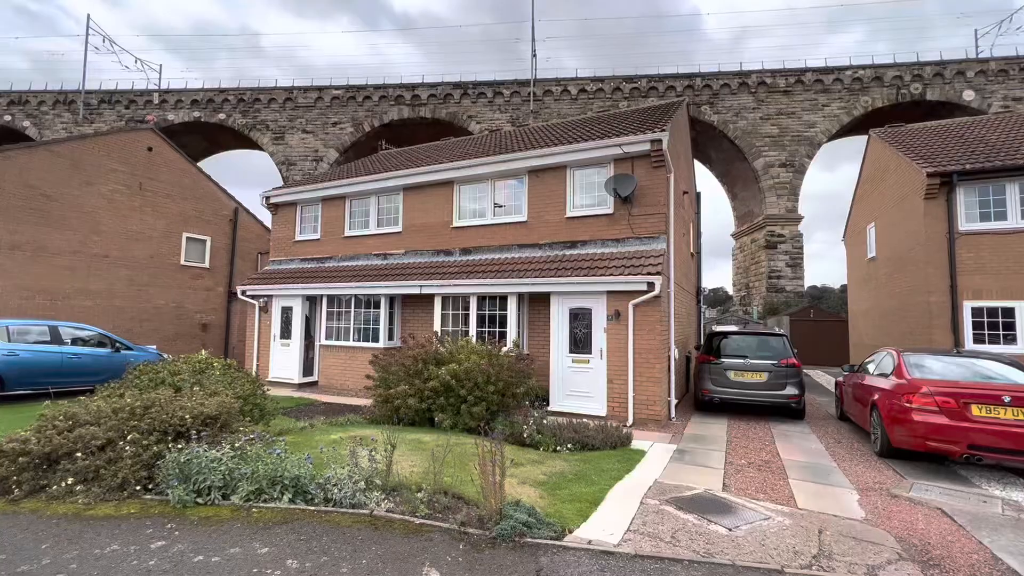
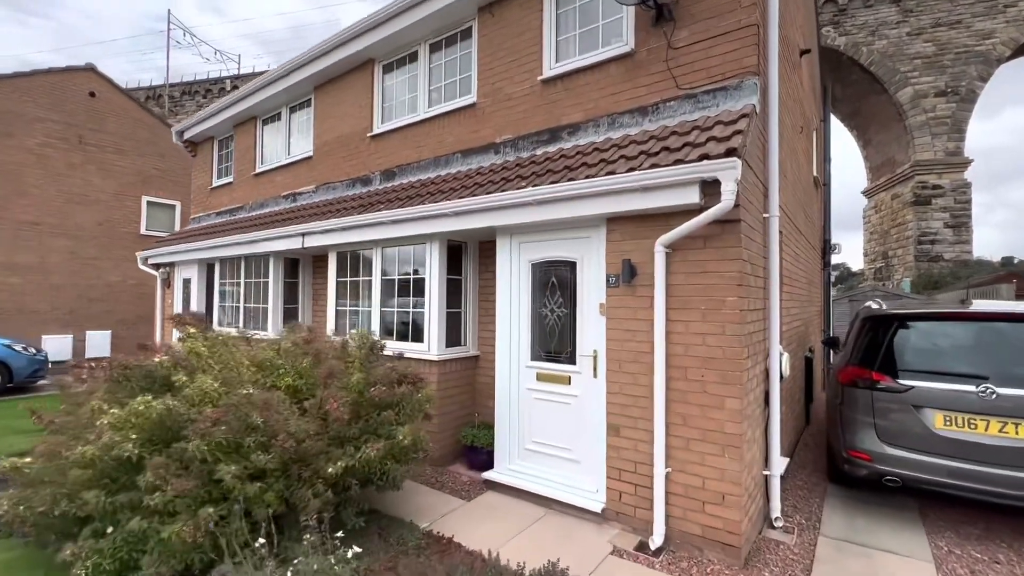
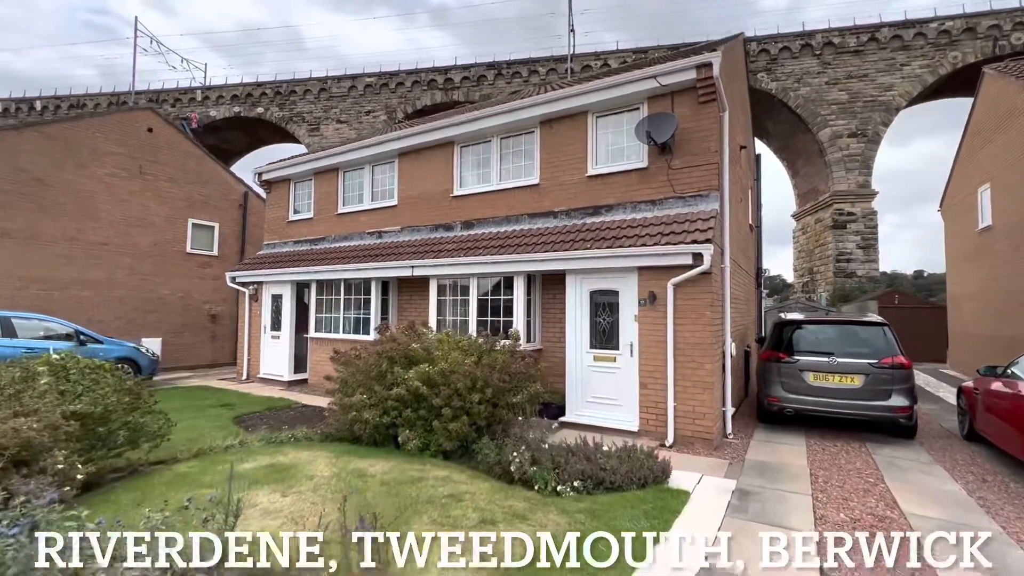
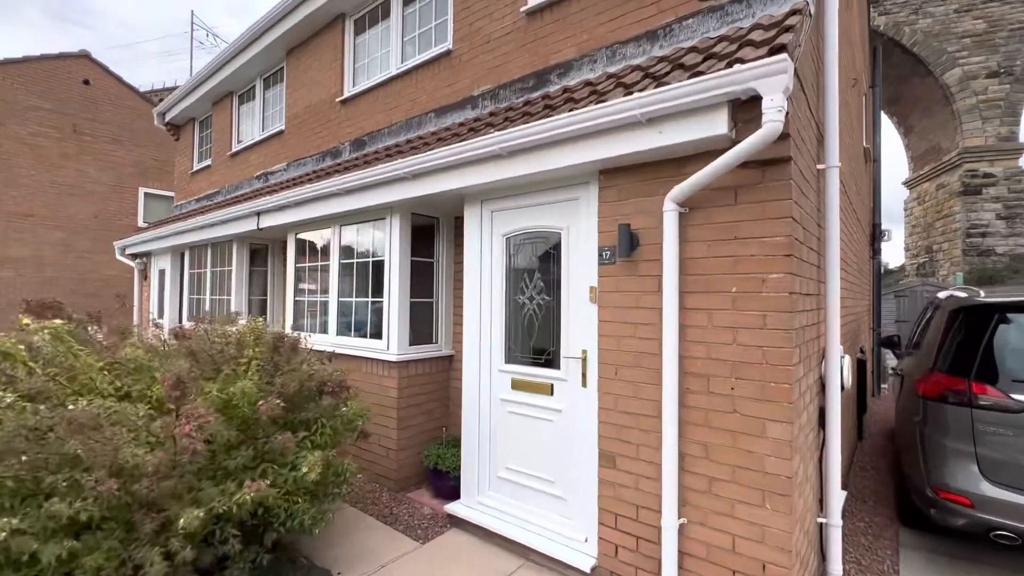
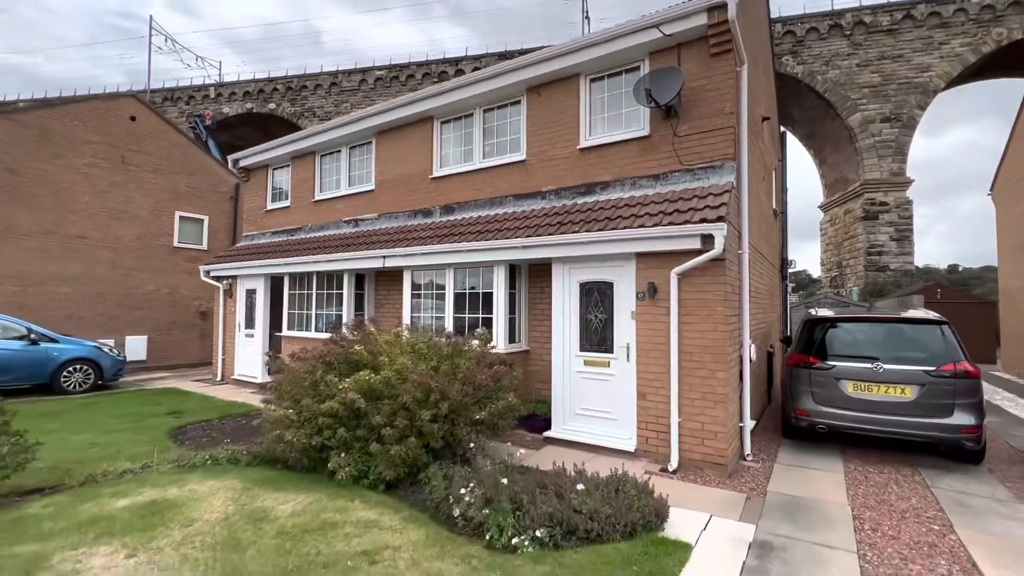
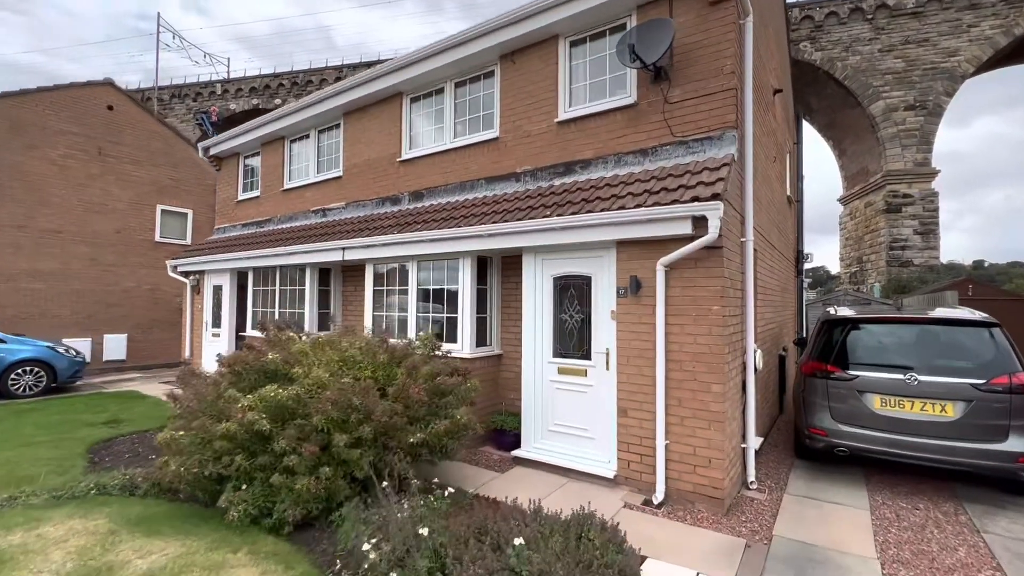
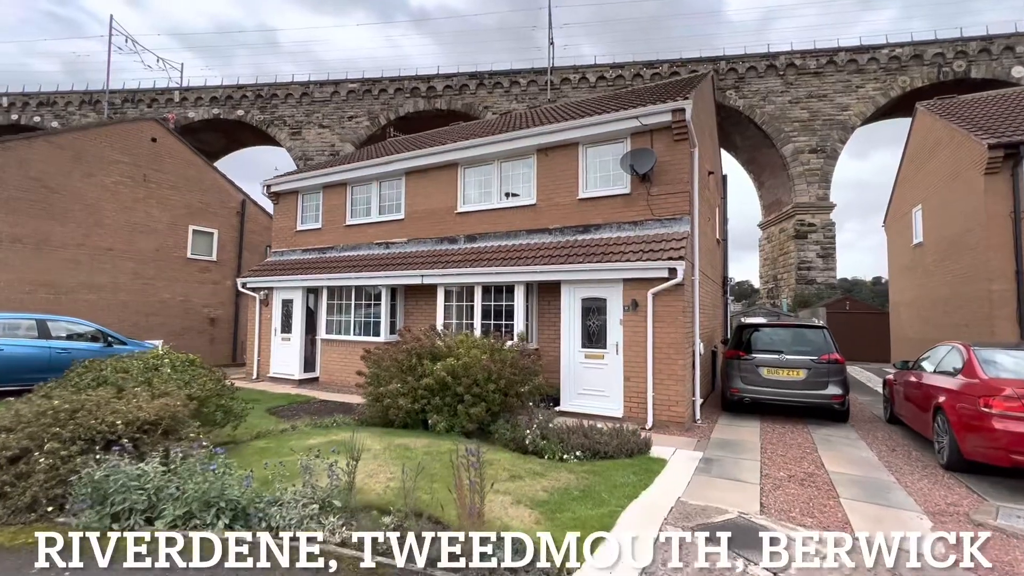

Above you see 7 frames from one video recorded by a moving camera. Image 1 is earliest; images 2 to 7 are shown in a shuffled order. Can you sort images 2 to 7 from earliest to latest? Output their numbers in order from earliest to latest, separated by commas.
7, 3, 5, 6, 2, 4
